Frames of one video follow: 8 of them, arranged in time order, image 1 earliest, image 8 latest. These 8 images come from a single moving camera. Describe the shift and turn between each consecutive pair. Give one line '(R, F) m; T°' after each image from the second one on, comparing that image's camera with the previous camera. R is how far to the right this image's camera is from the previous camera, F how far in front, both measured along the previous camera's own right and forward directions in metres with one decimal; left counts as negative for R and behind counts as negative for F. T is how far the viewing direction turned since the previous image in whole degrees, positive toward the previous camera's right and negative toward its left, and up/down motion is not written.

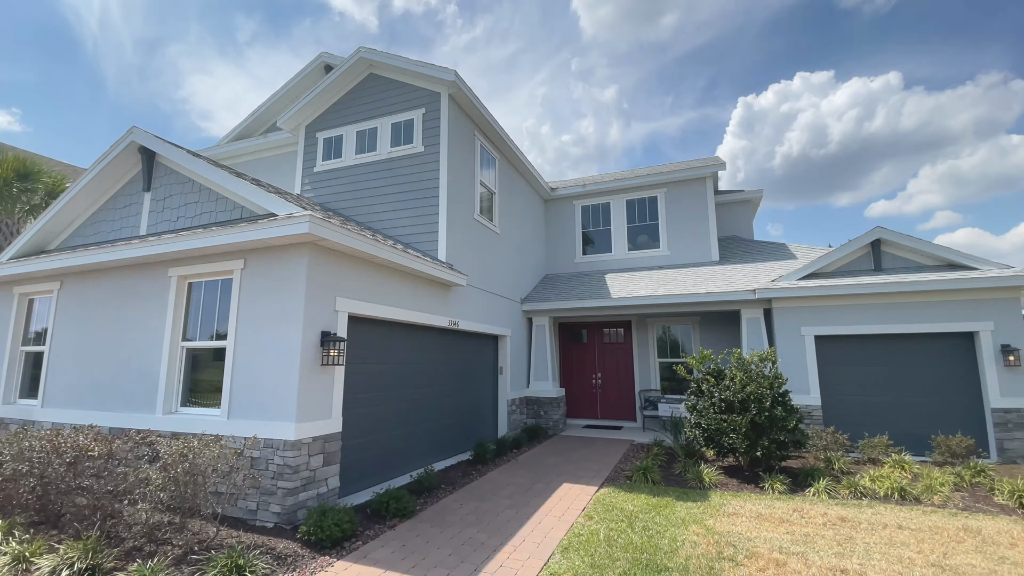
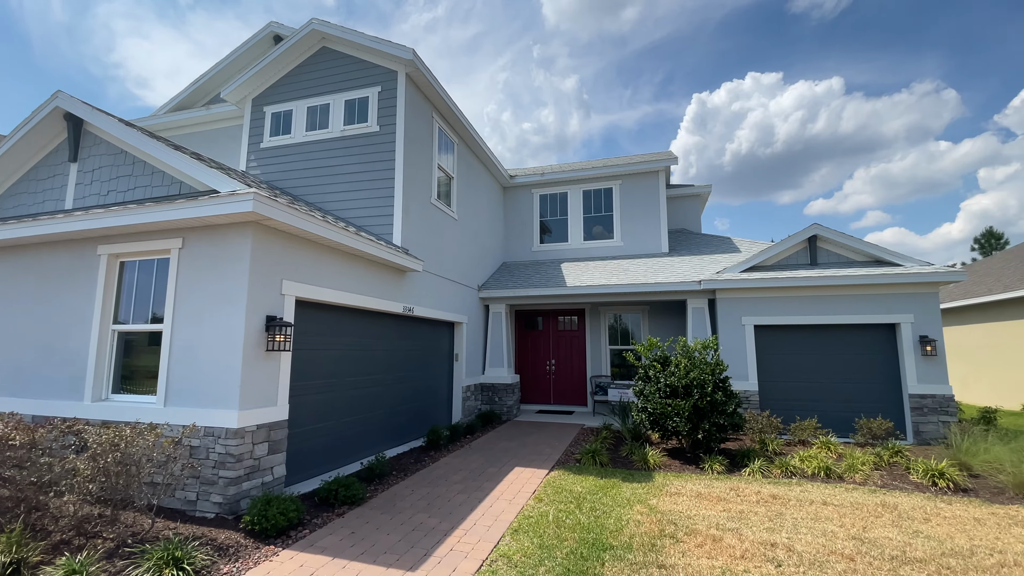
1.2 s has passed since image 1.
(0.0, 0.0) m; +5°
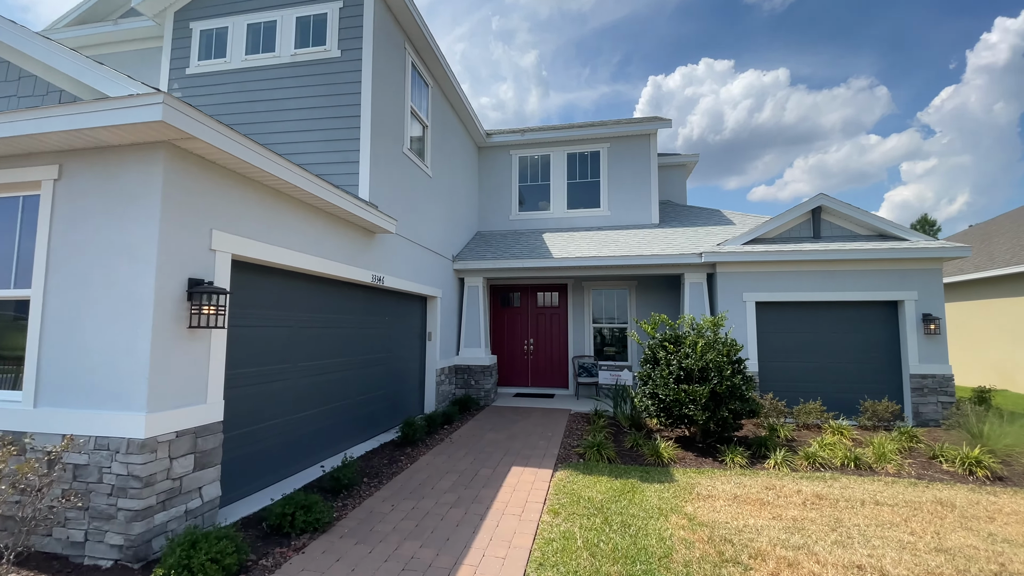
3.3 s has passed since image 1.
(-0.5, +1.1) m; +5°
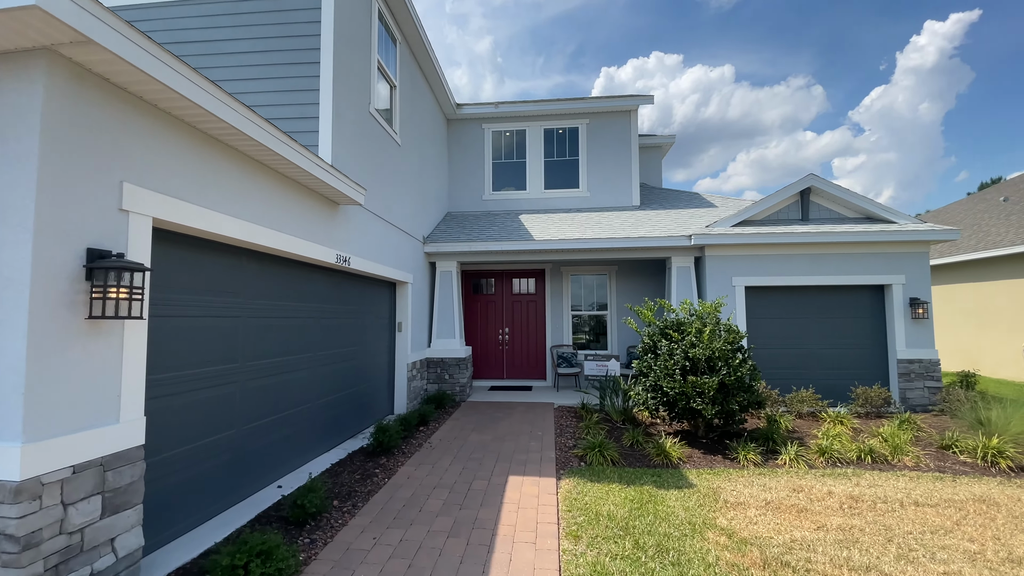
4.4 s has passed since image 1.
(-0.4, +0.8) m; +5°
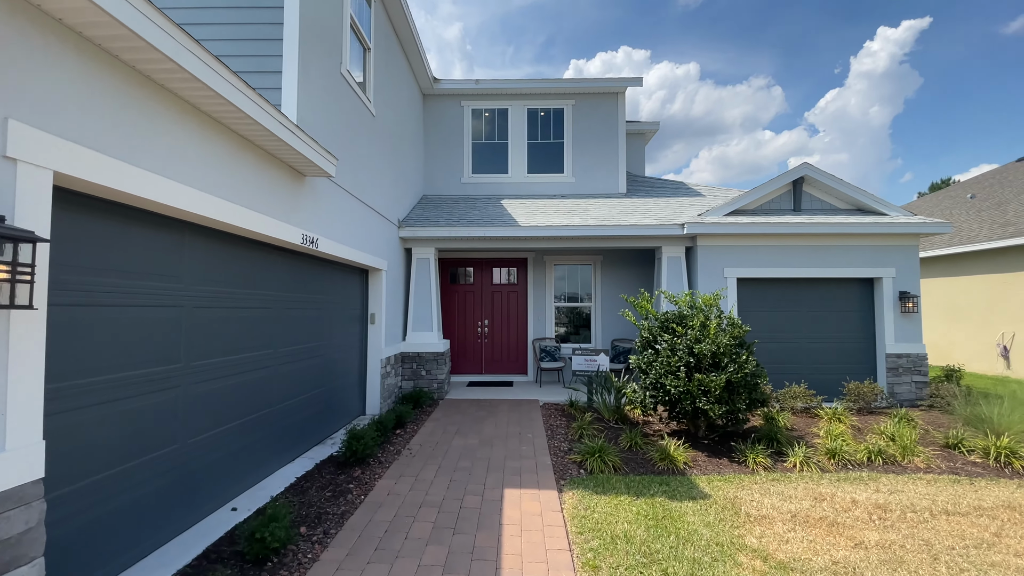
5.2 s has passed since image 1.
(-0.2, +0.6) m; +4°
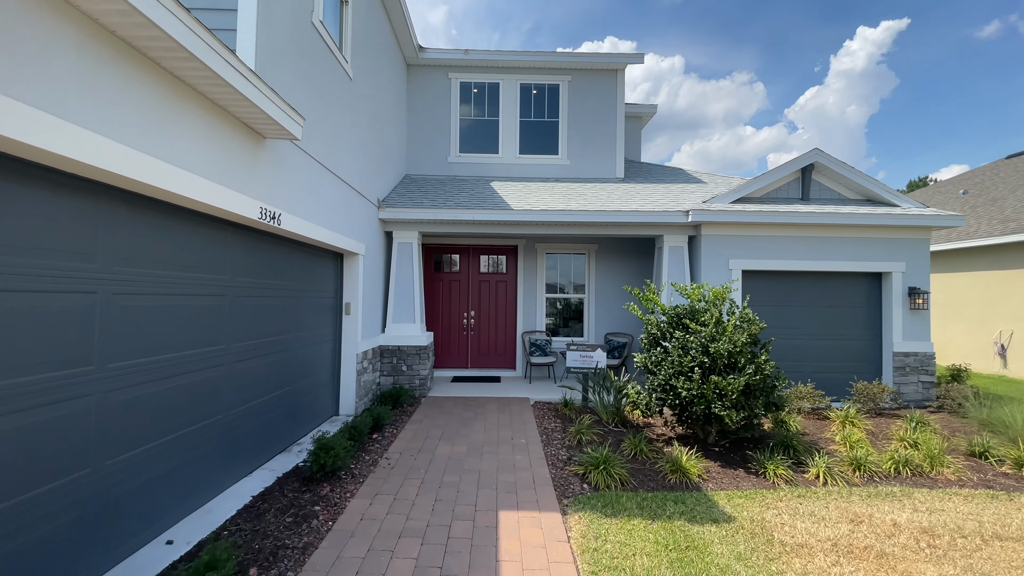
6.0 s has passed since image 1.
(-0.1, +0.6) m; +2°
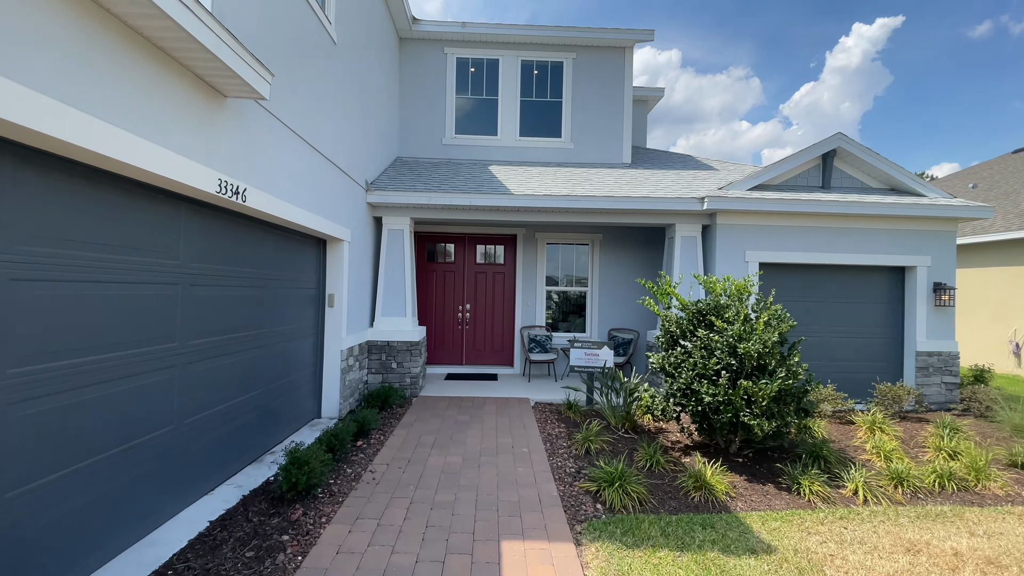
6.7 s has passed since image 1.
(-0.1, +0.5) m; +1°
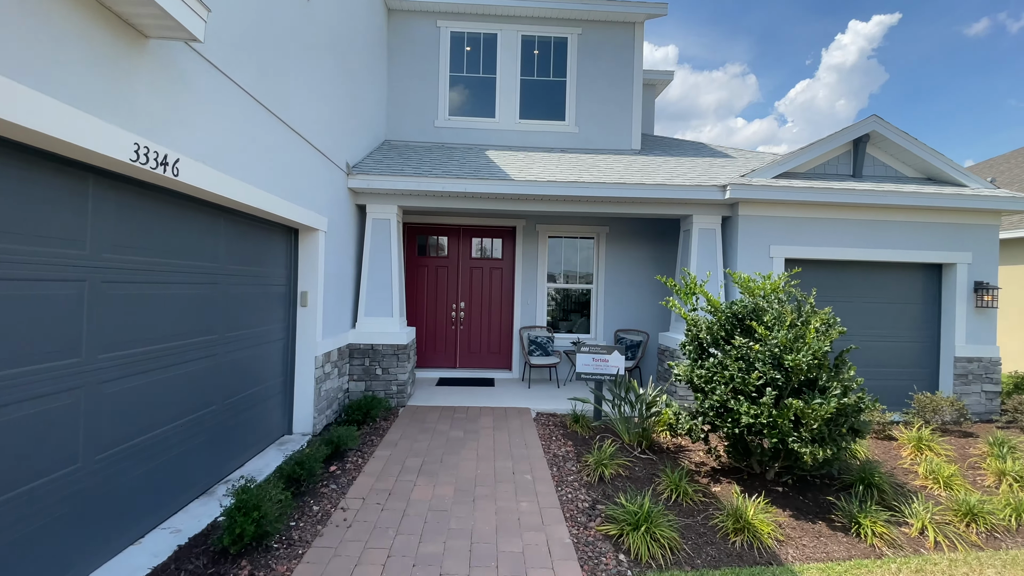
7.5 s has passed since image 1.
(0.0, +0.7) m; +1°
